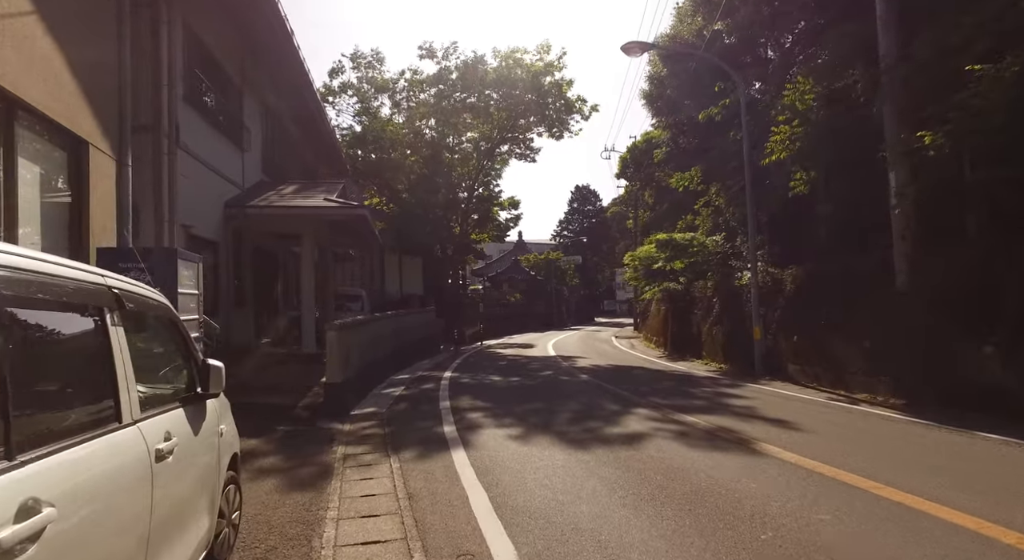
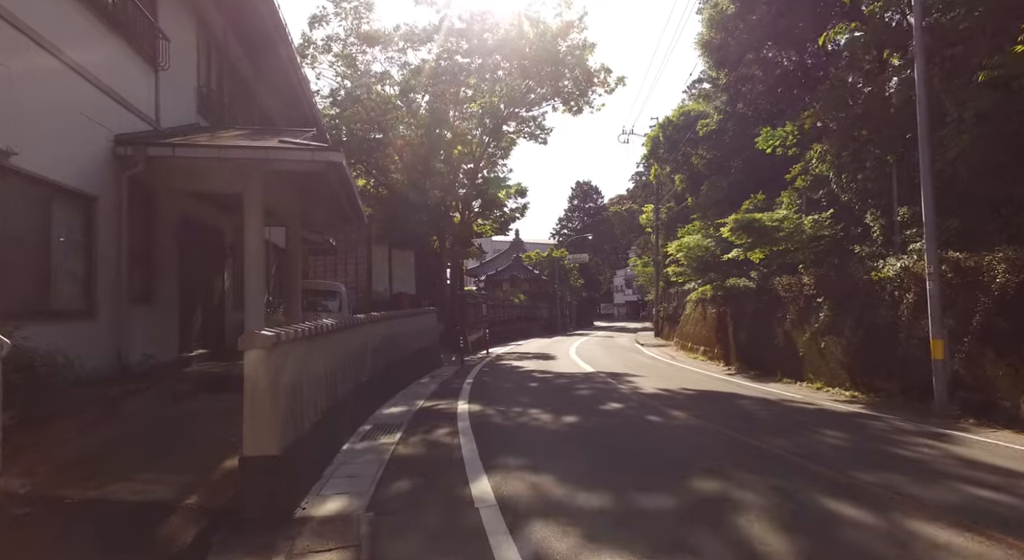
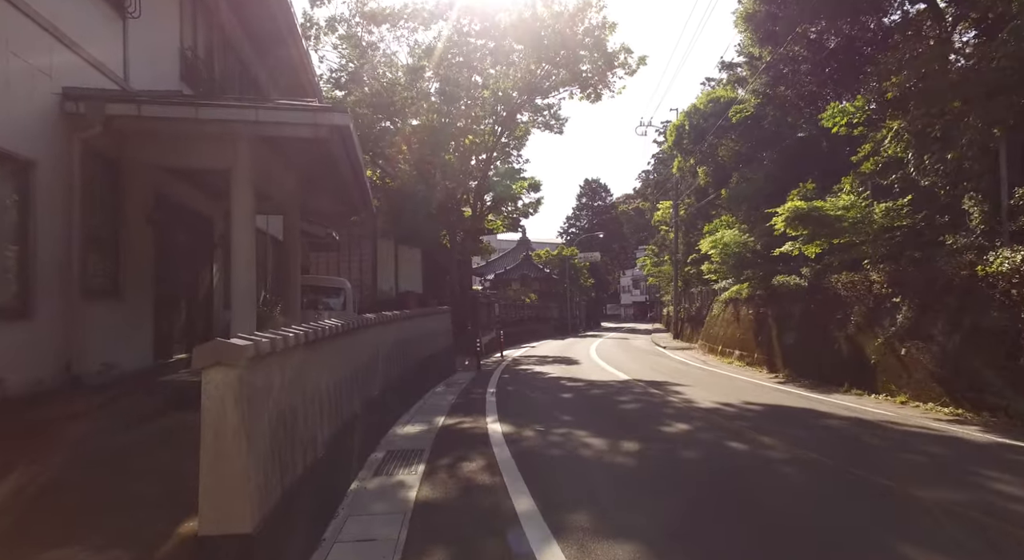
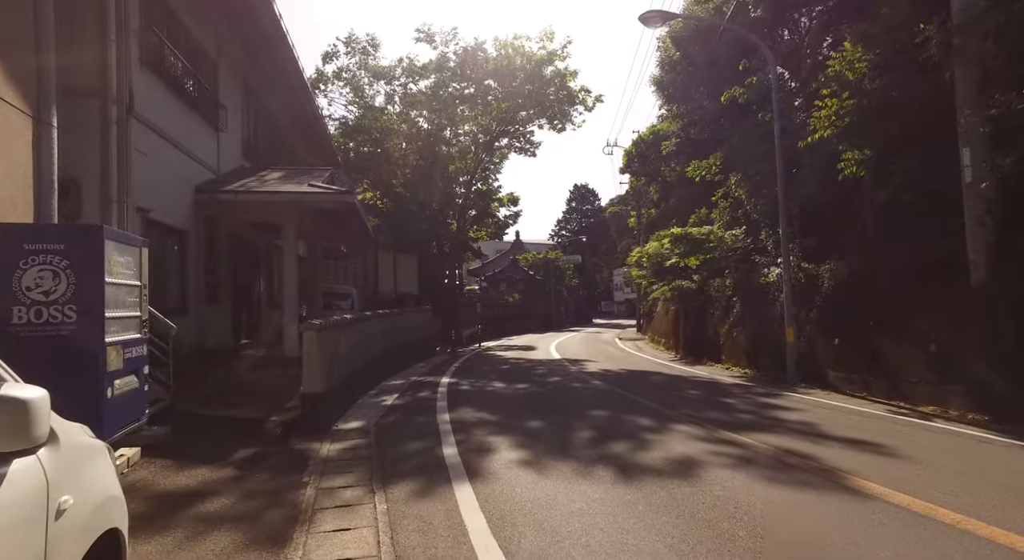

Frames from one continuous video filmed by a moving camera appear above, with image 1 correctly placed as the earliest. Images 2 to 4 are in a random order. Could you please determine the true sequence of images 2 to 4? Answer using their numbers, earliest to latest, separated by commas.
4, 2, 3
